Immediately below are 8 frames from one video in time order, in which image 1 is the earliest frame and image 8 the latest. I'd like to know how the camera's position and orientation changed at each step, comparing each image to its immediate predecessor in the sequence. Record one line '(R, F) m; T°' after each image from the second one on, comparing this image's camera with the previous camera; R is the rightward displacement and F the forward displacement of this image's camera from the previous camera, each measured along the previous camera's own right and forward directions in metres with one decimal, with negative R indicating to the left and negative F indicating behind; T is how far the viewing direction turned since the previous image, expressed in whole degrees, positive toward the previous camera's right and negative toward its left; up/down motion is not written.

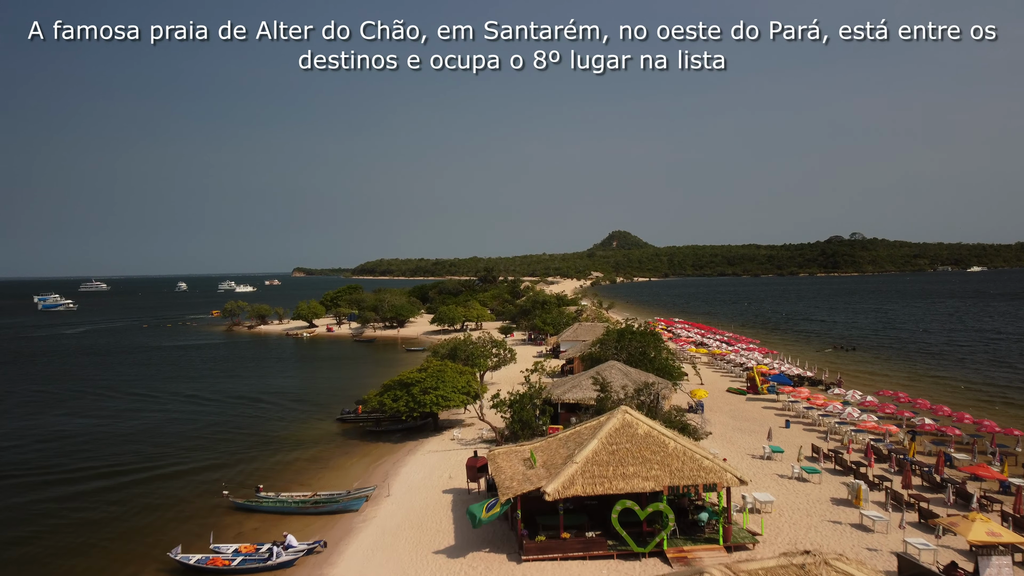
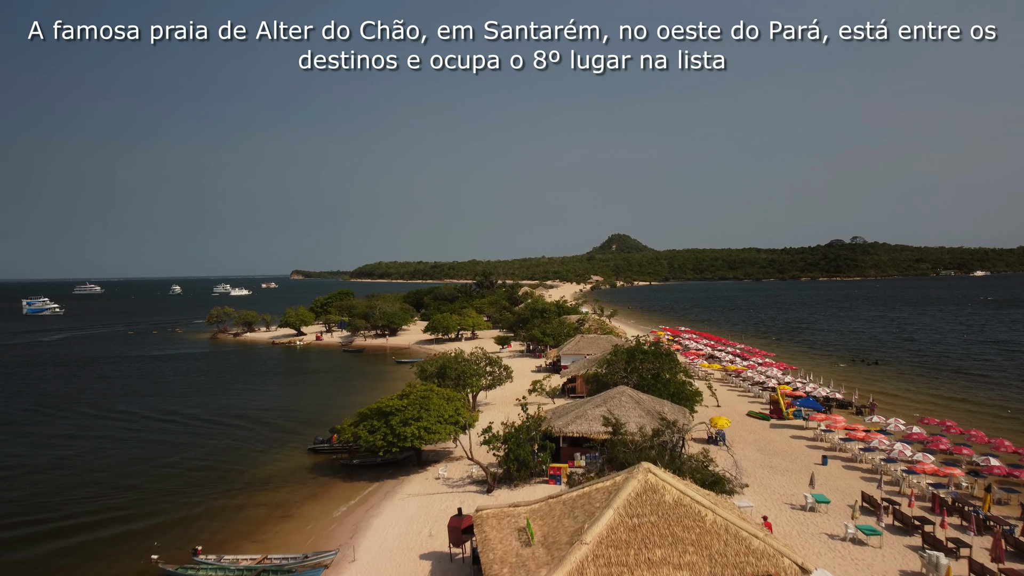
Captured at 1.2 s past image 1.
(+0.1, +3.2) m; 0°
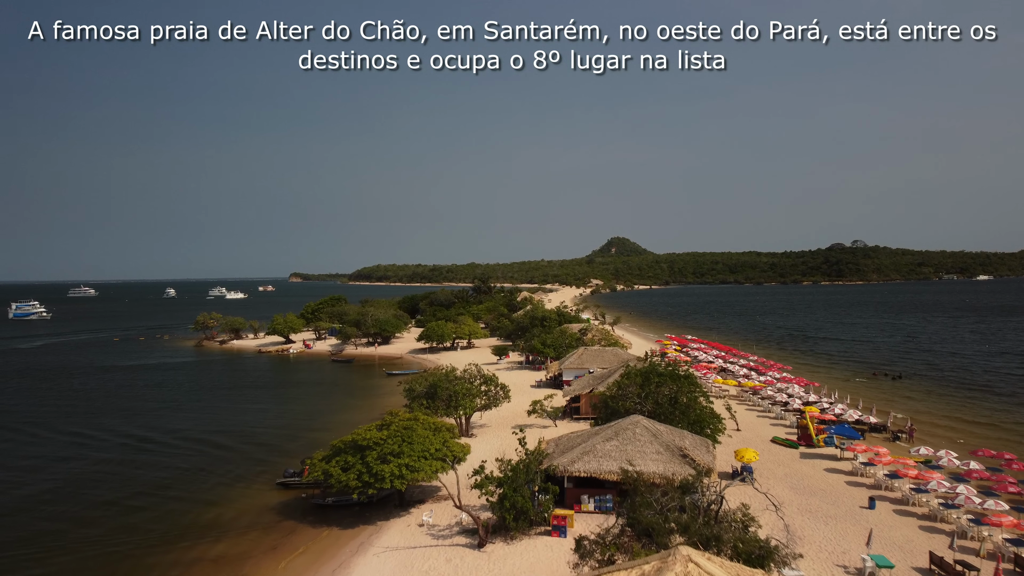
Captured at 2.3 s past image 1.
(+0.1, +2.9) m; 0°
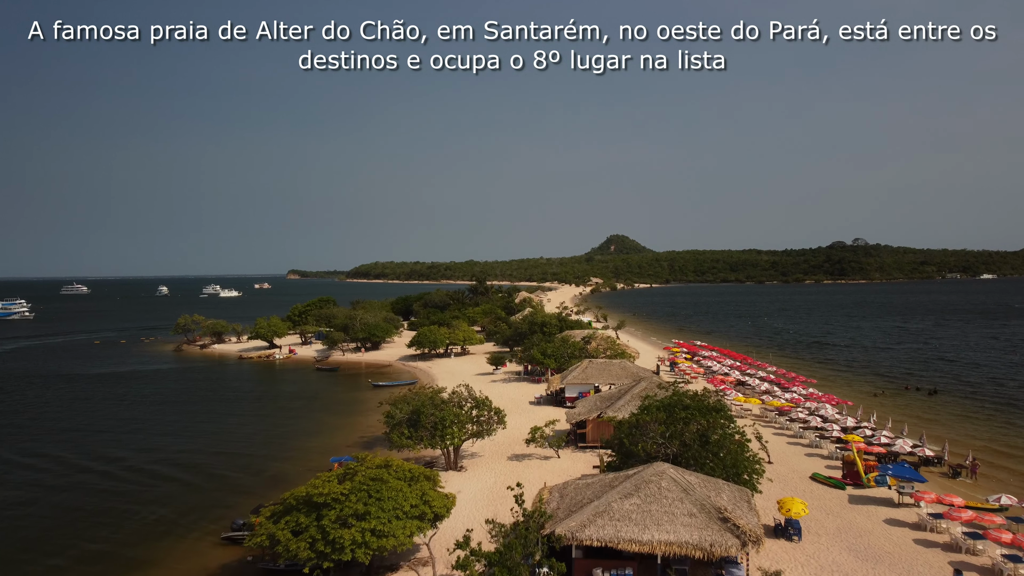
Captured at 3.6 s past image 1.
(+0.1, +3.7) m; 0°
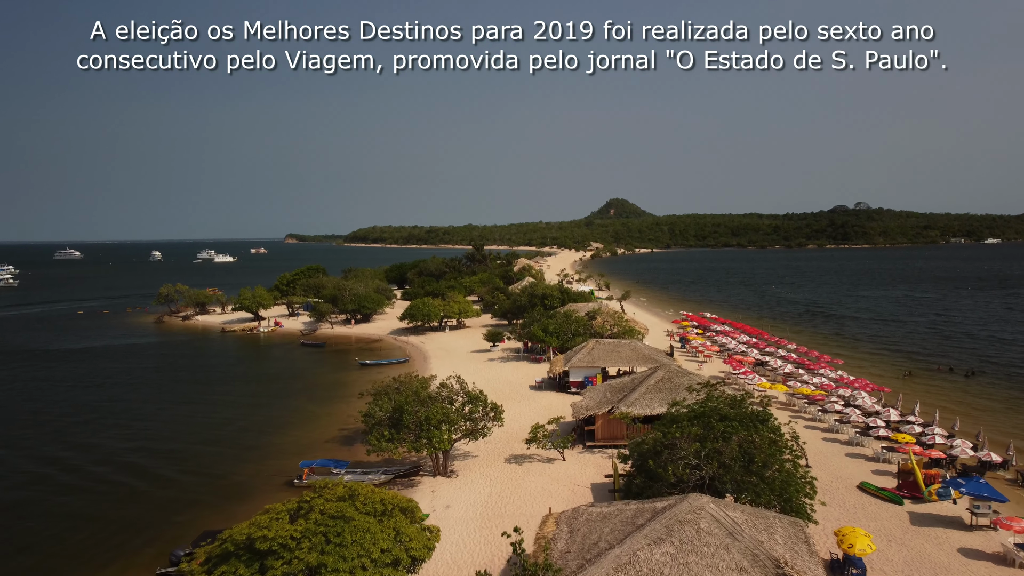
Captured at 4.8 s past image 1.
(0.0, +3.3) m; 0°
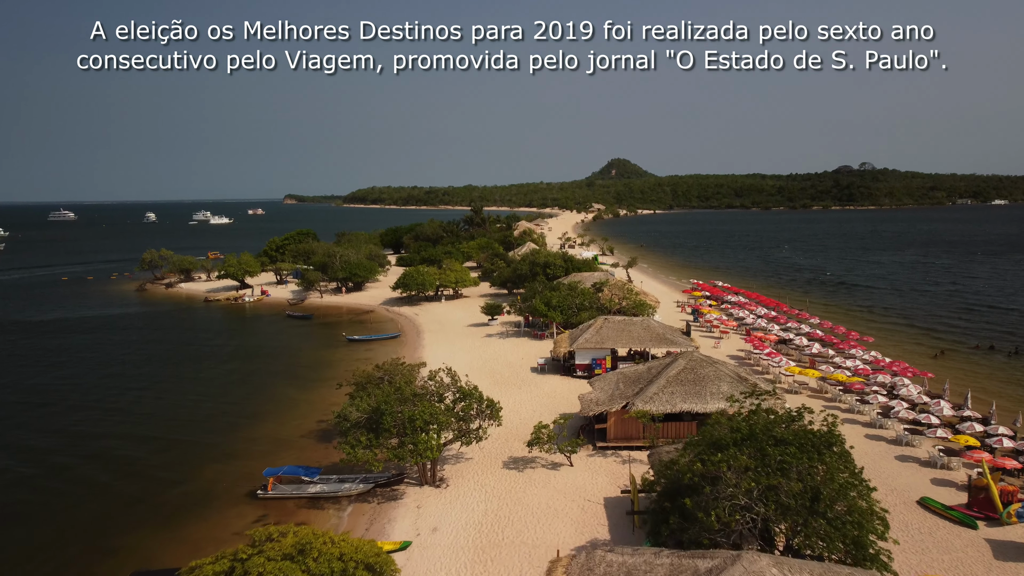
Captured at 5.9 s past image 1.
(0.0, +3.0) m; 0°
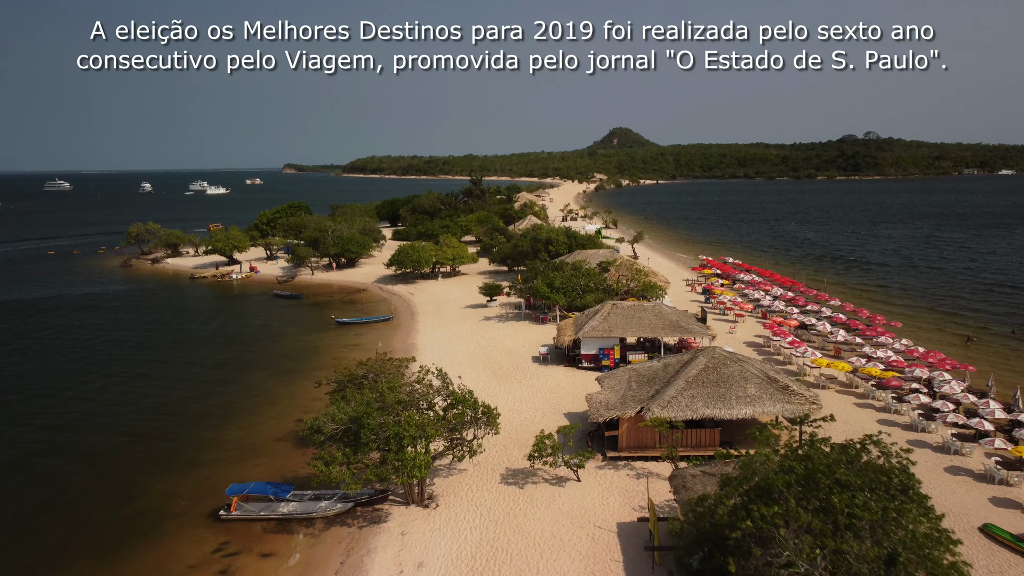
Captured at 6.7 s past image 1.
(0.0, +2.3) m; 0°
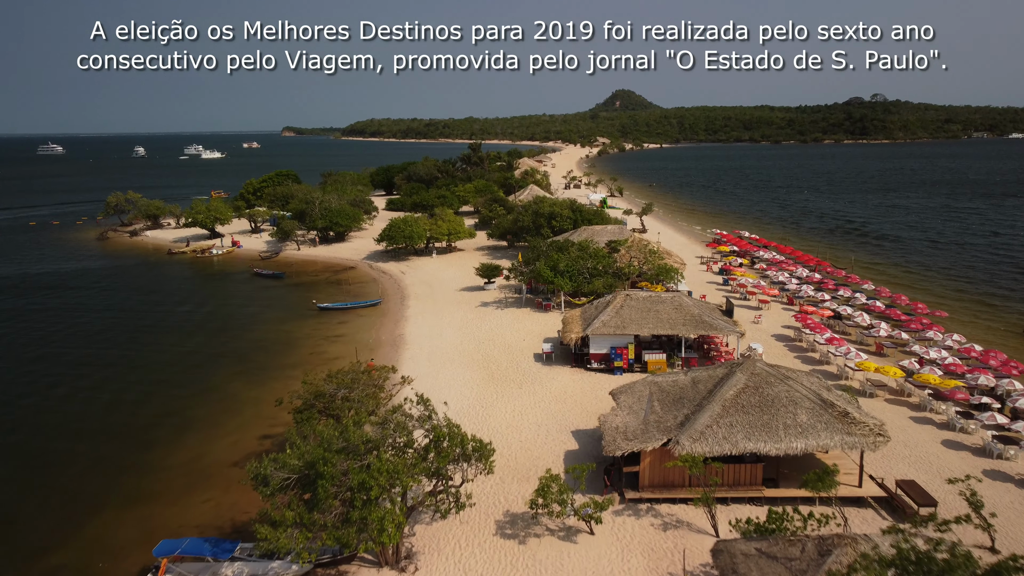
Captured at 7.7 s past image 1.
(+0.1, +3.1) m; 0°
